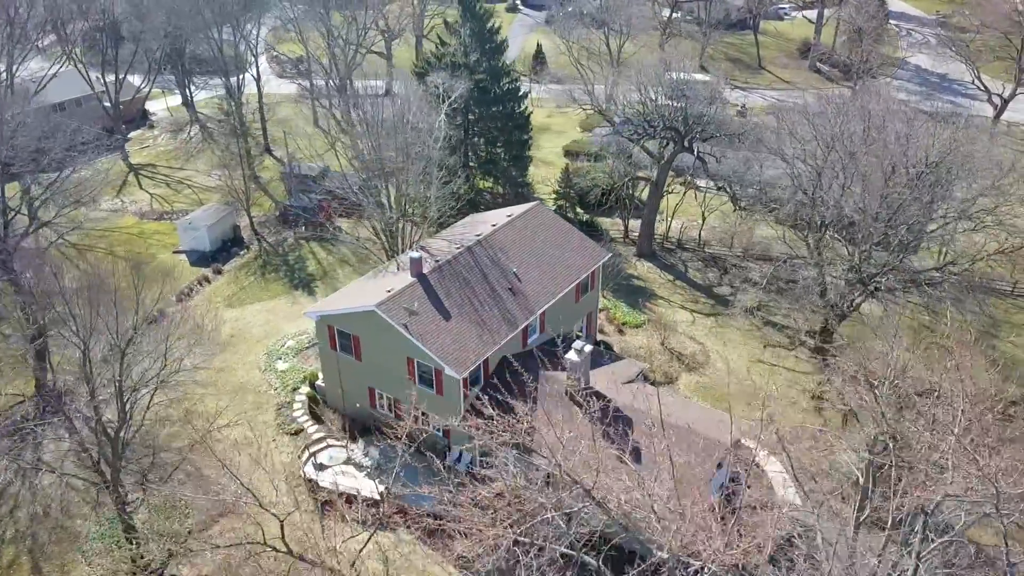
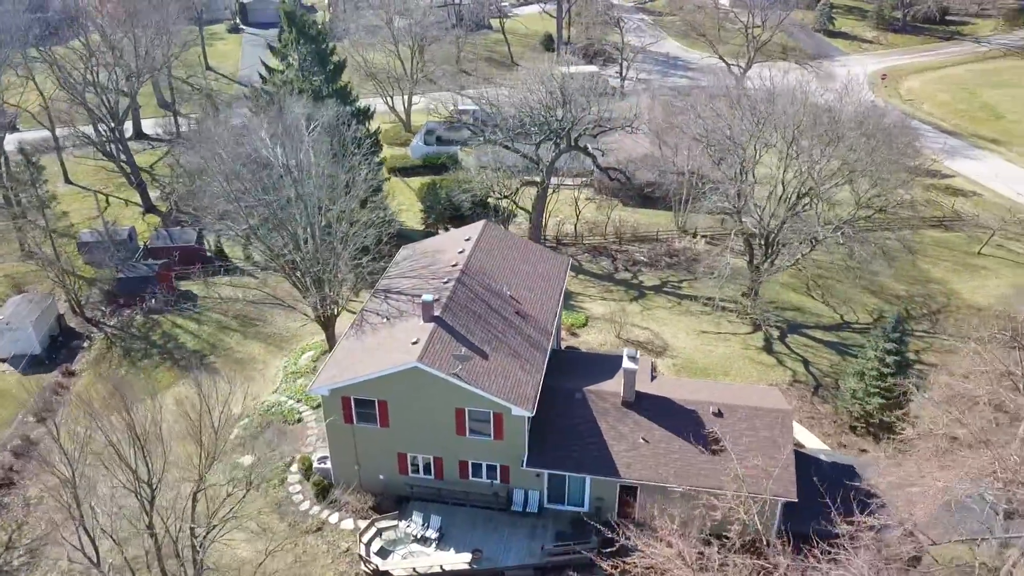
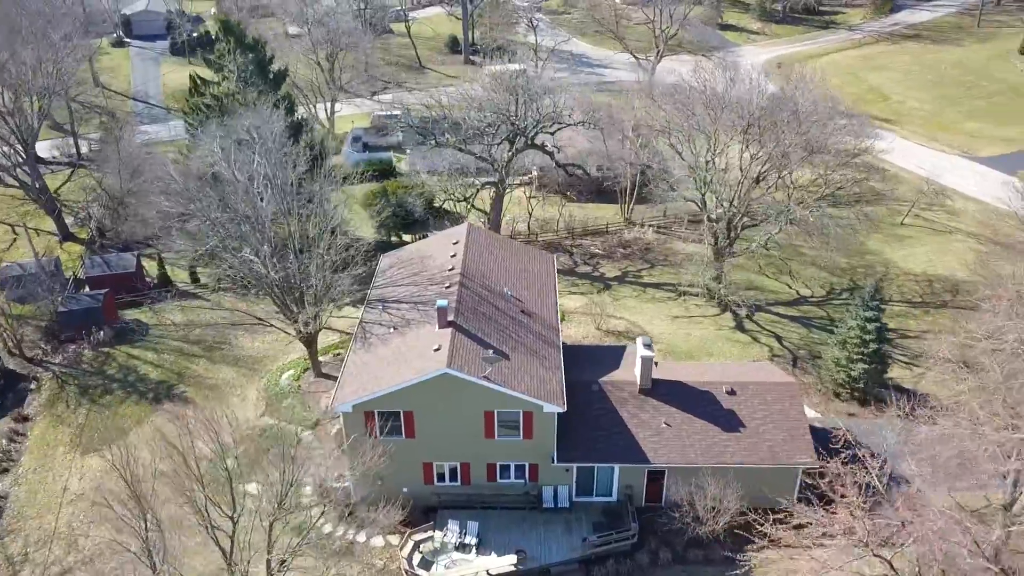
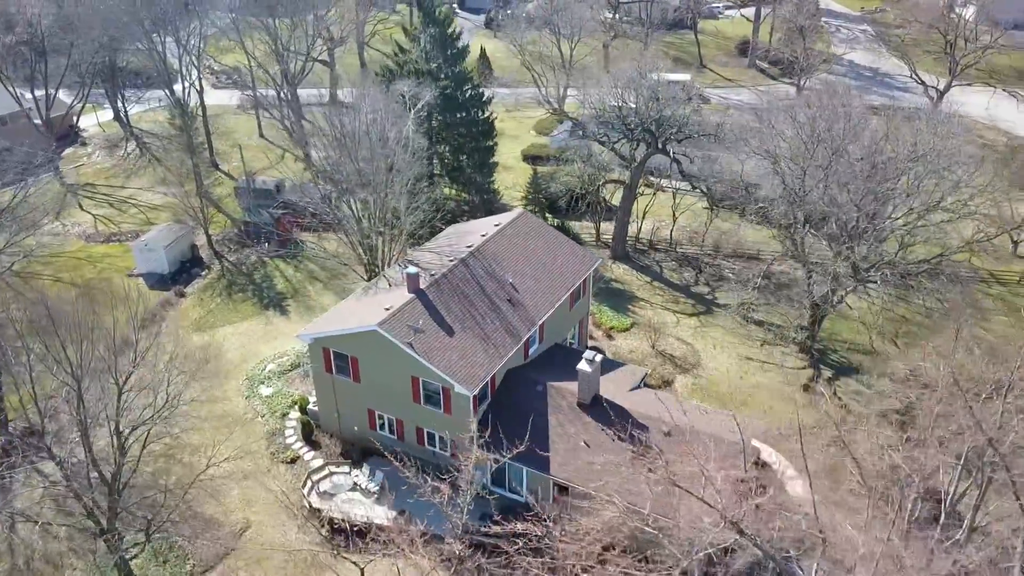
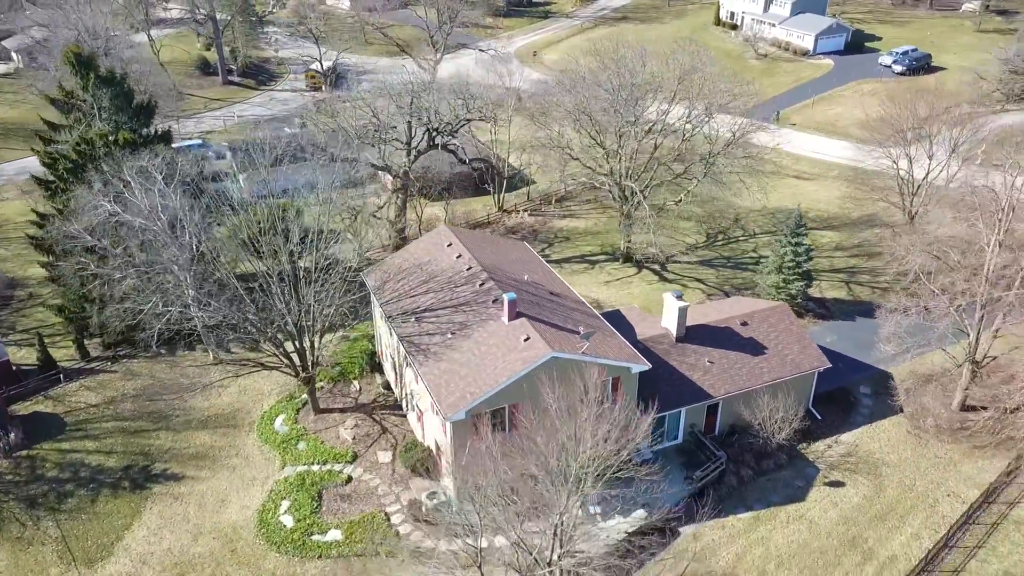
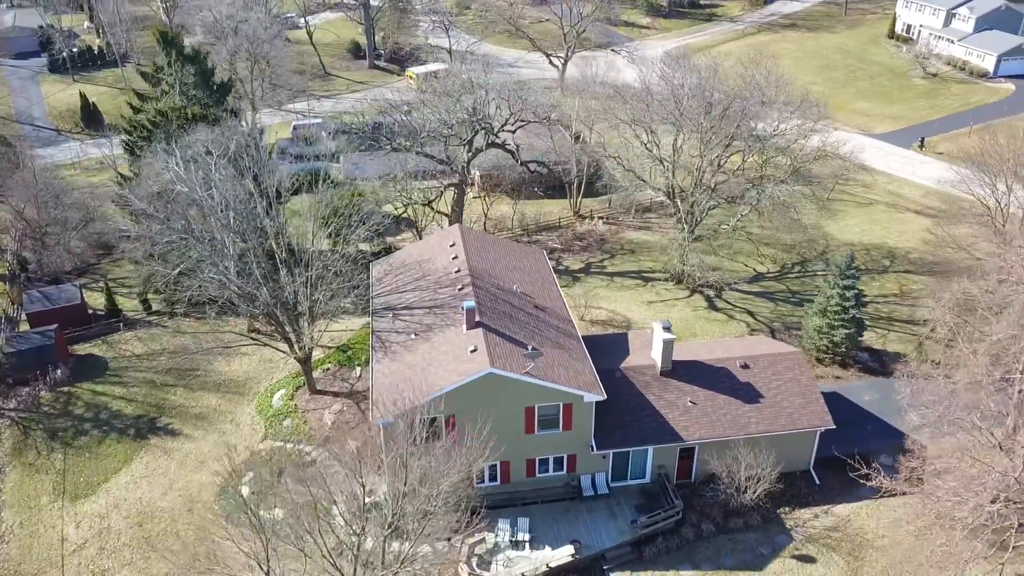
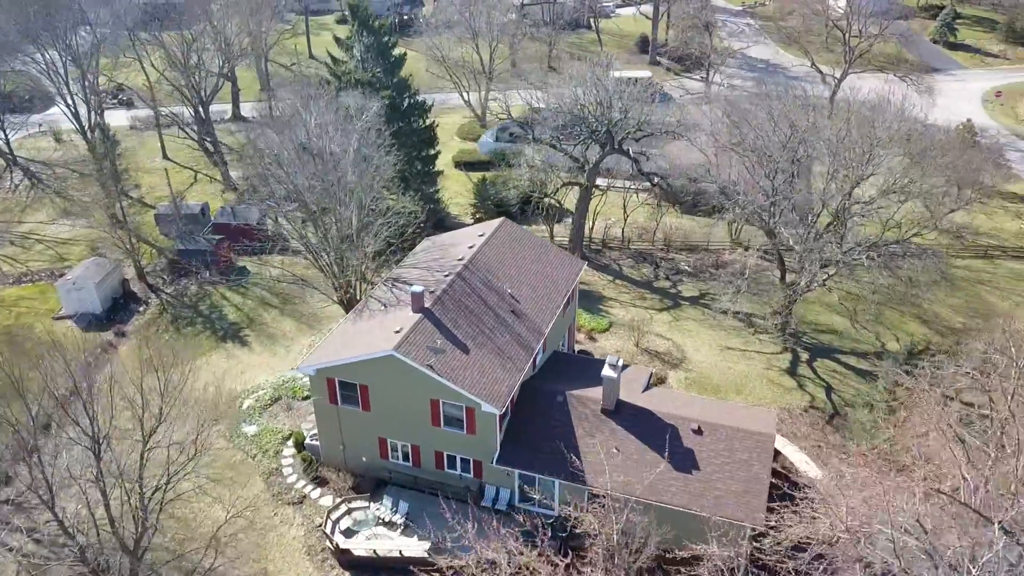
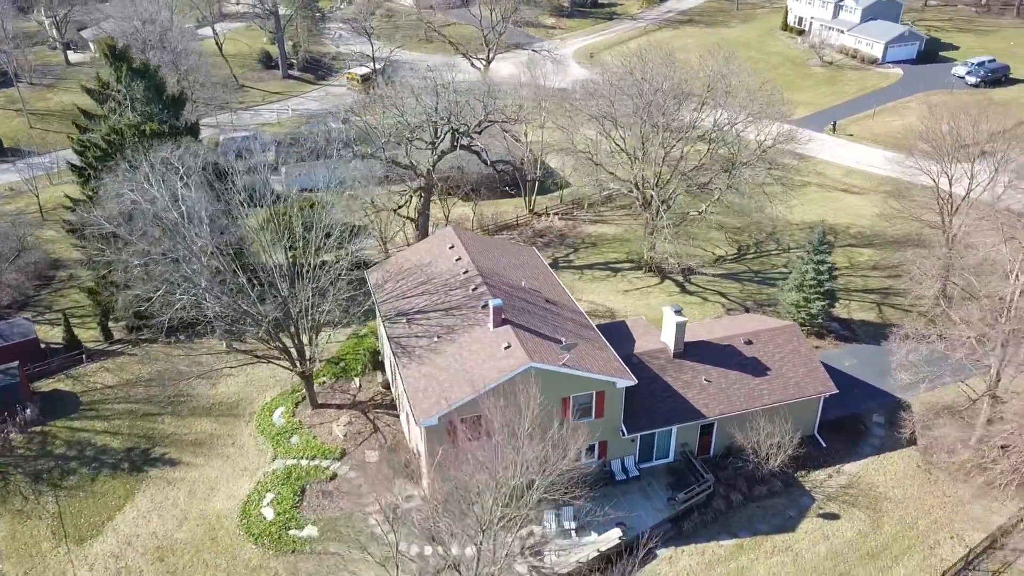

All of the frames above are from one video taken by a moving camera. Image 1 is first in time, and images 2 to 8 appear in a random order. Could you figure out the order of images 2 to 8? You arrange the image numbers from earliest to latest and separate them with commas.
4, 7, 2, 3, 6, 8, 5
